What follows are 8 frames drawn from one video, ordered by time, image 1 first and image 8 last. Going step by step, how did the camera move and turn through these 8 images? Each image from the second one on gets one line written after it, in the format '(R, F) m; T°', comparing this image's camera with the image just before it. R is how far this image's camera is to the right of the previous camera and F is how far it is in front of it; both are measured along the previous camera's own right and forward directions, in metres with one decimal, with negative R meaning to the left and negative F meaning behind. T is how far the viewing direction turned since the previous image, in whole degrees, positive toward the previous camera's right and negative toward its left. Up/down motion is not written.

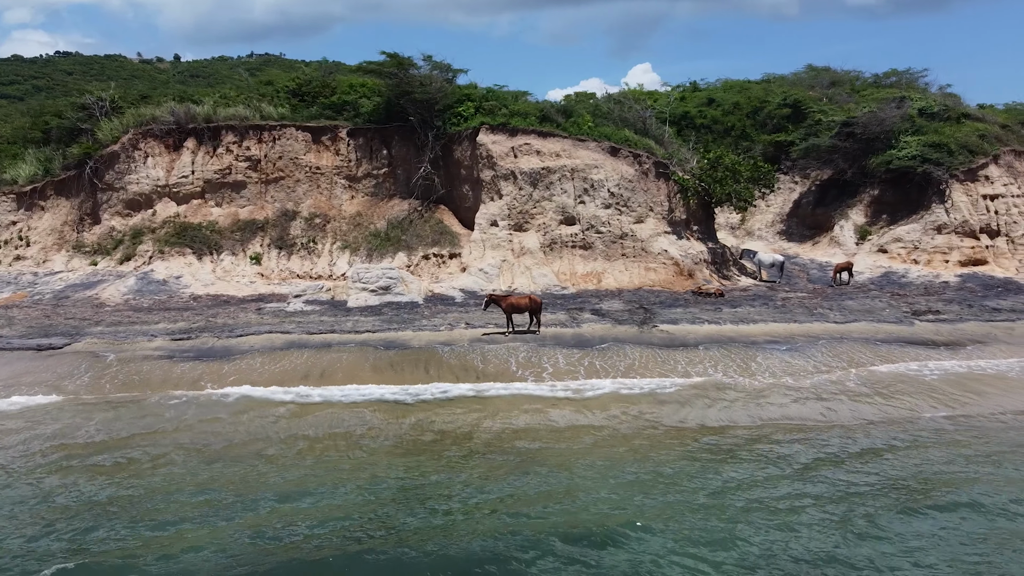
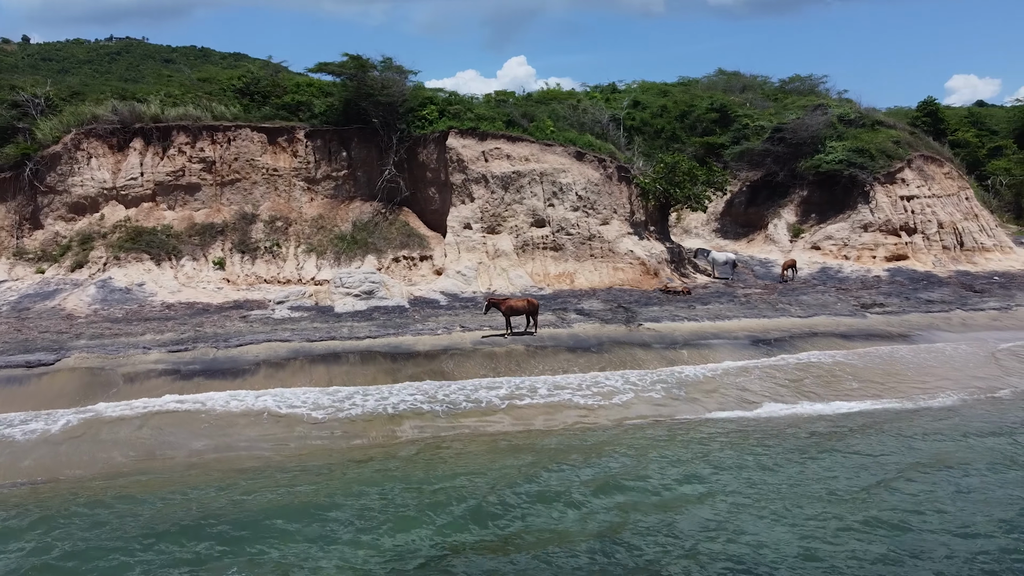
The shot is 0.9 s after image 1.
(-2.2, -0.3) m; +8°
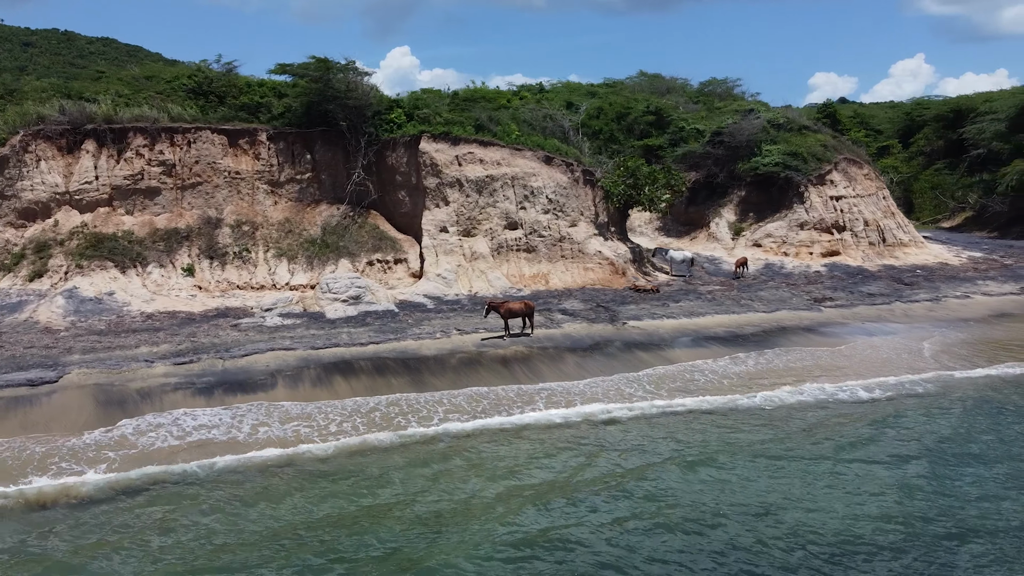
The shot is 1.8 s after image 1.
(-2.1, -0.4) m; +8°
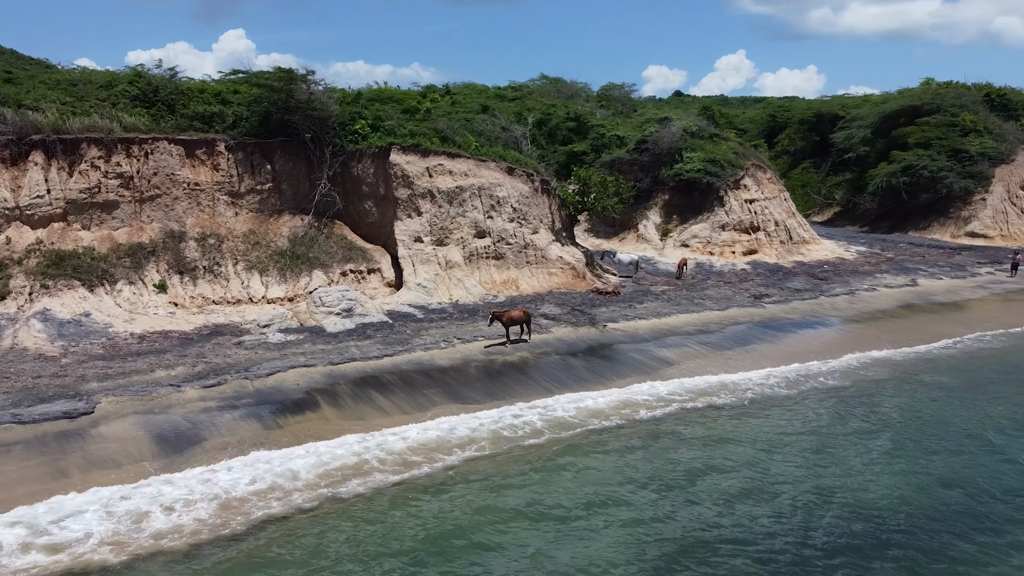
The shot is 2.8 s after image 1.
(-3.0, -0.6) m; +11°
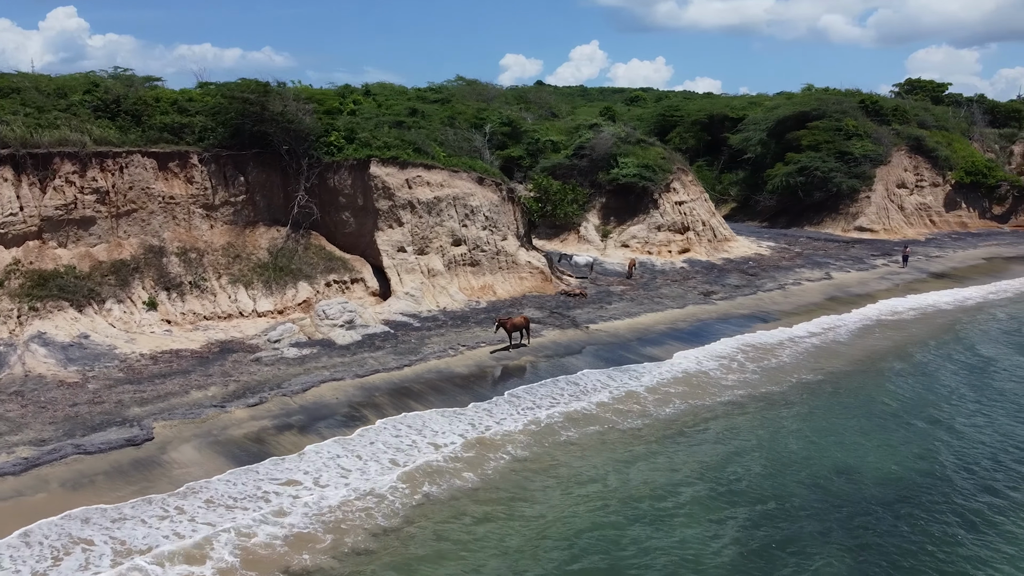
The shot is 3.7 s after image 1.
(-3.0, -0.8) m; +10°
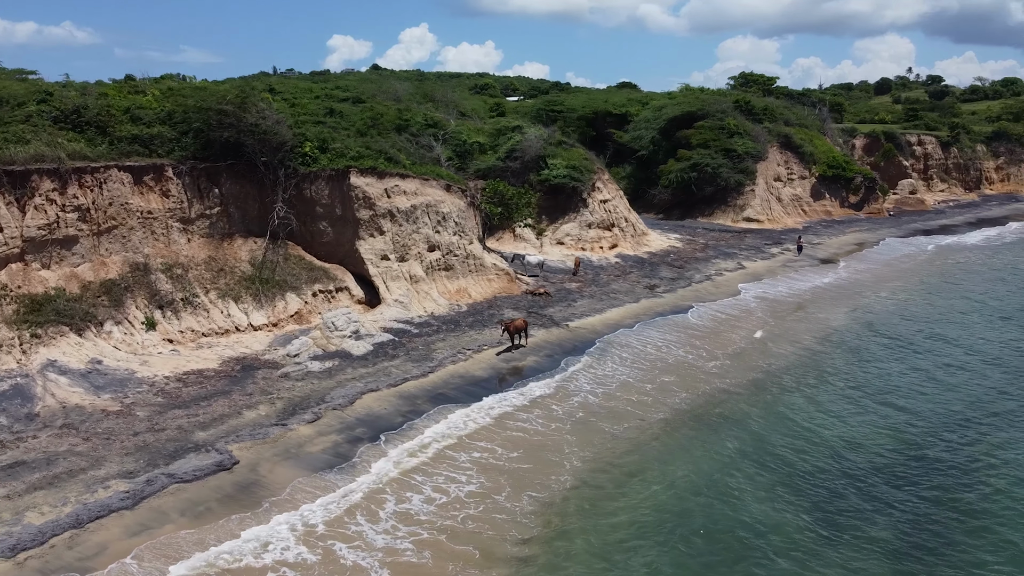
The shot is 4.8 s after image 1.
(-3.7, -0.8) m; +11°
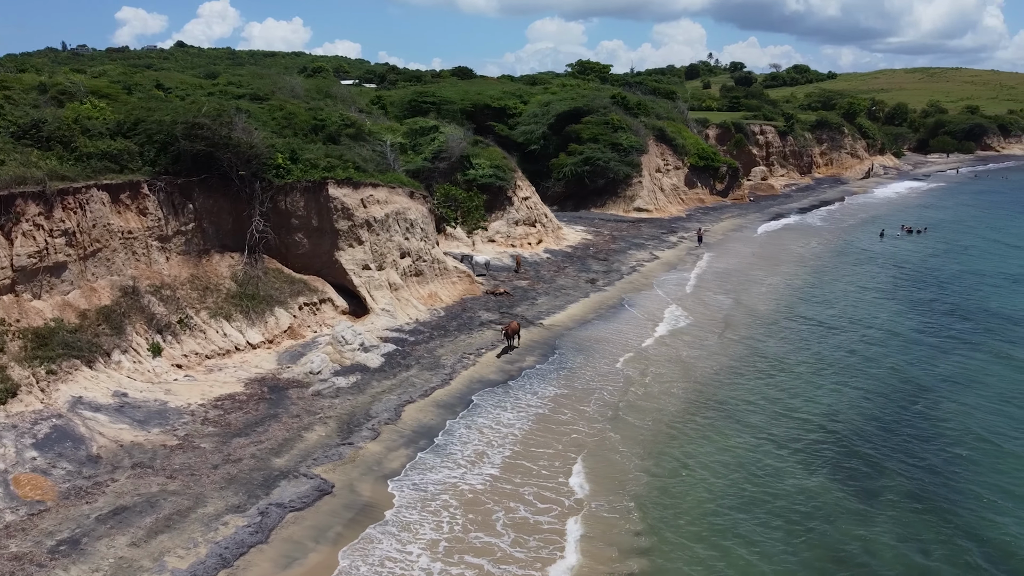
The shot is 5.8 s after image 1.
(-4.1, -0.6) m; +12°
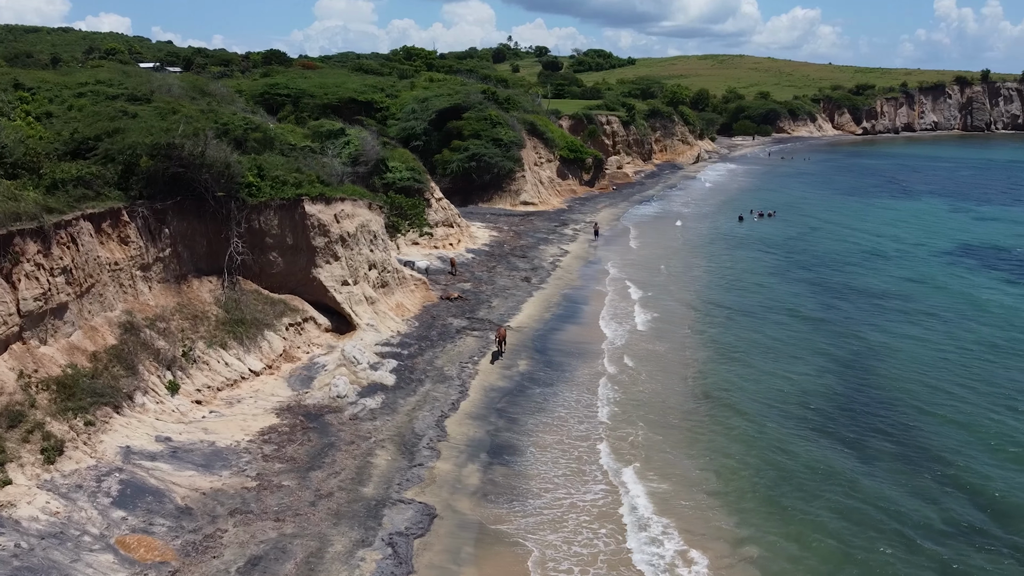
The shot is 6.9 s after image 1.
(-4.6, -0.3) m; +14°
